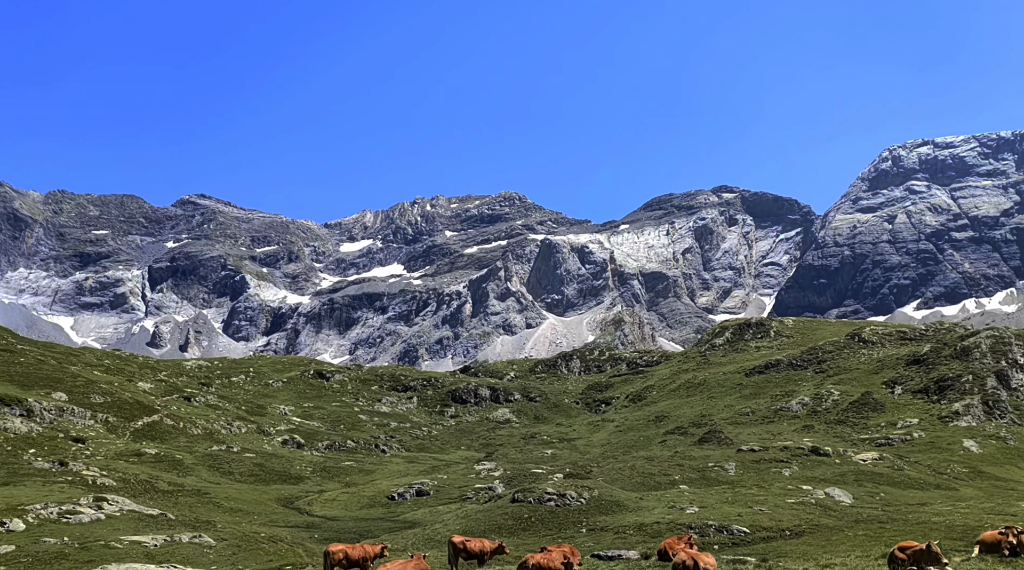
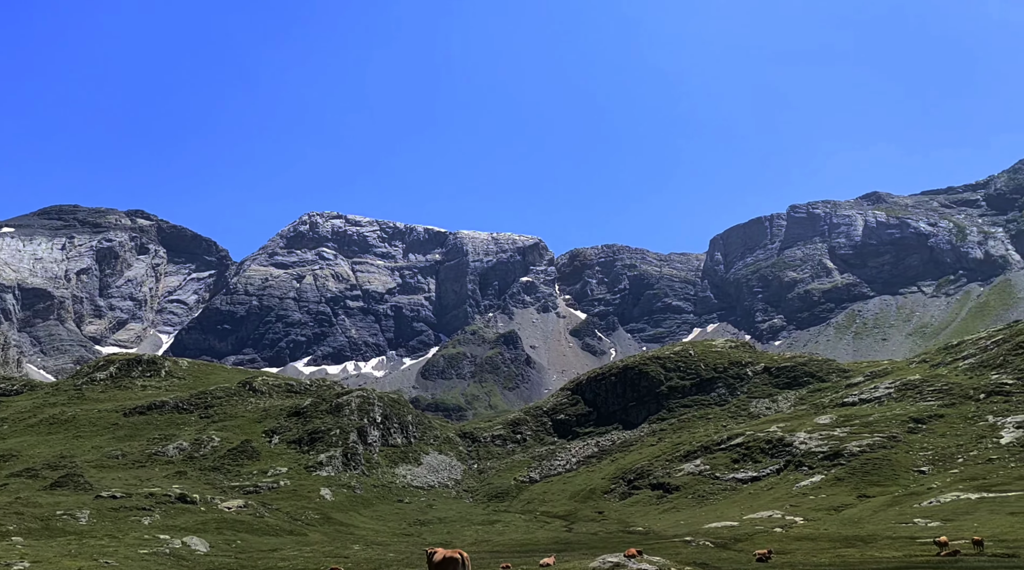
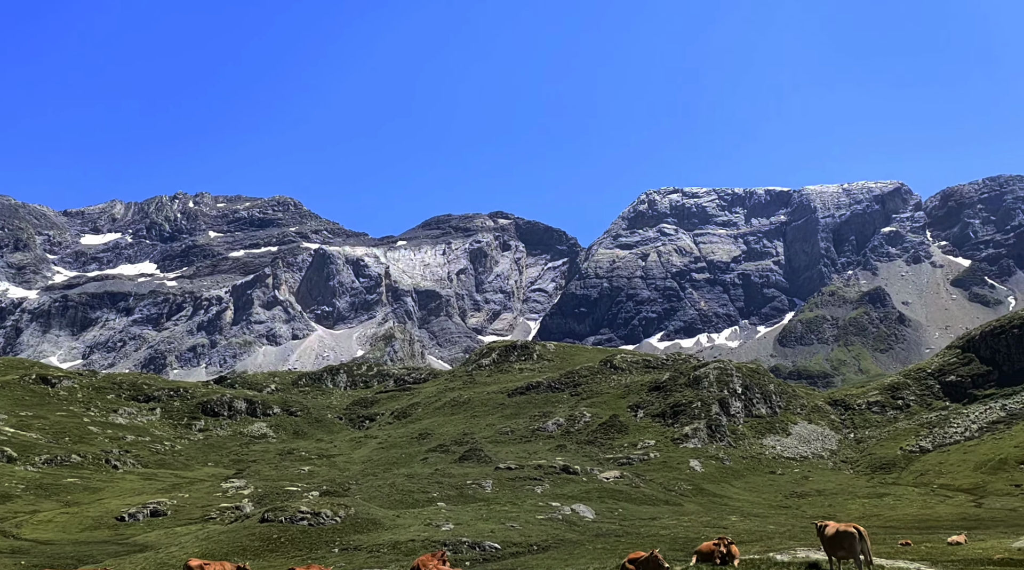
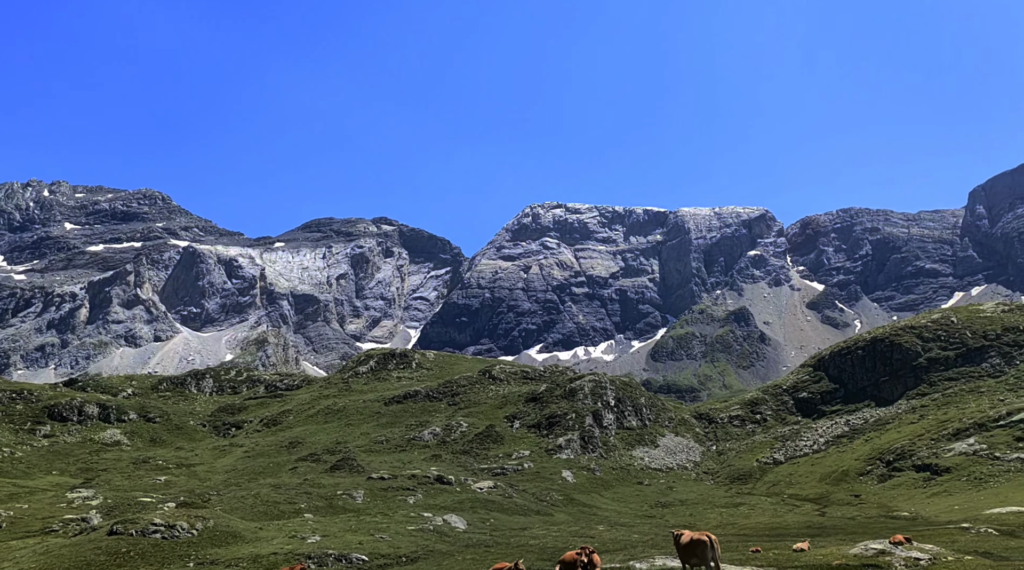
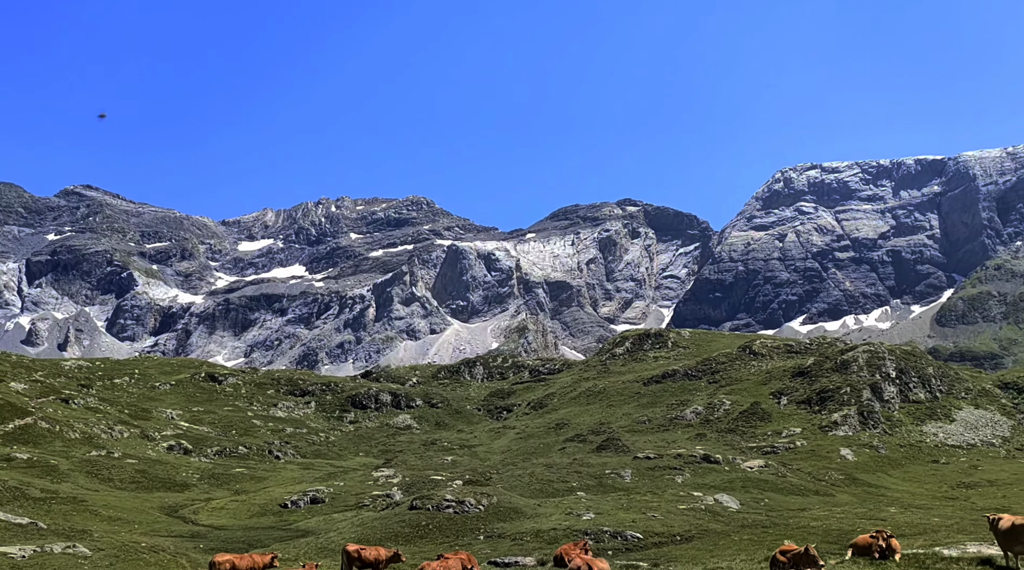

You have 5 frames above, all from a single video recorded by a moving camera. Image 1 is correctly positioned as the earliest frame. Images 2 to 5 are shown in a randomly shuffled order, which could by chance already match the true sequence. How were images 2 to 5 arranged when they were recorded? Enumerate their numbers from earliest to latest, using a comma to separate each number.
5, 3, 4, 2
